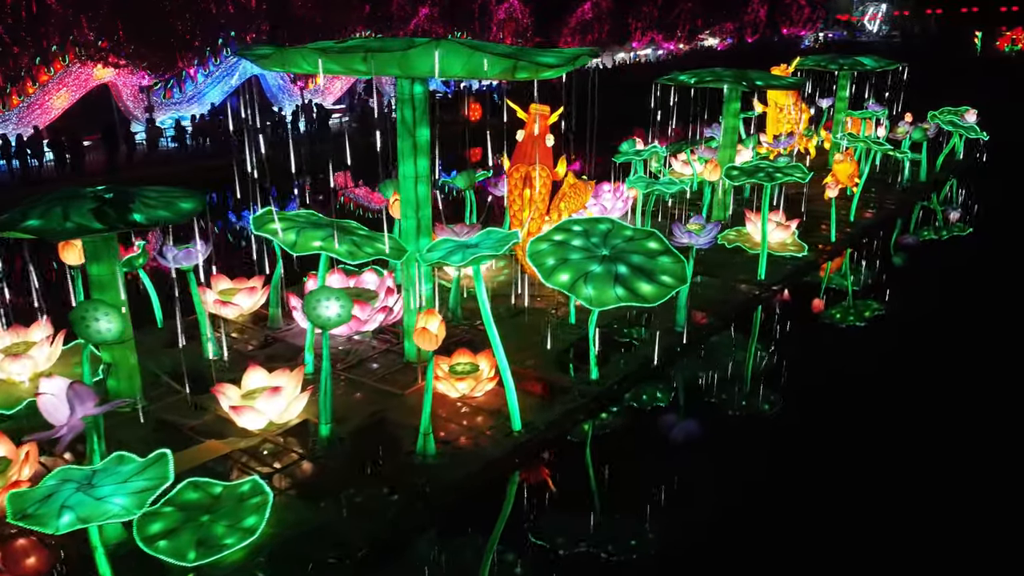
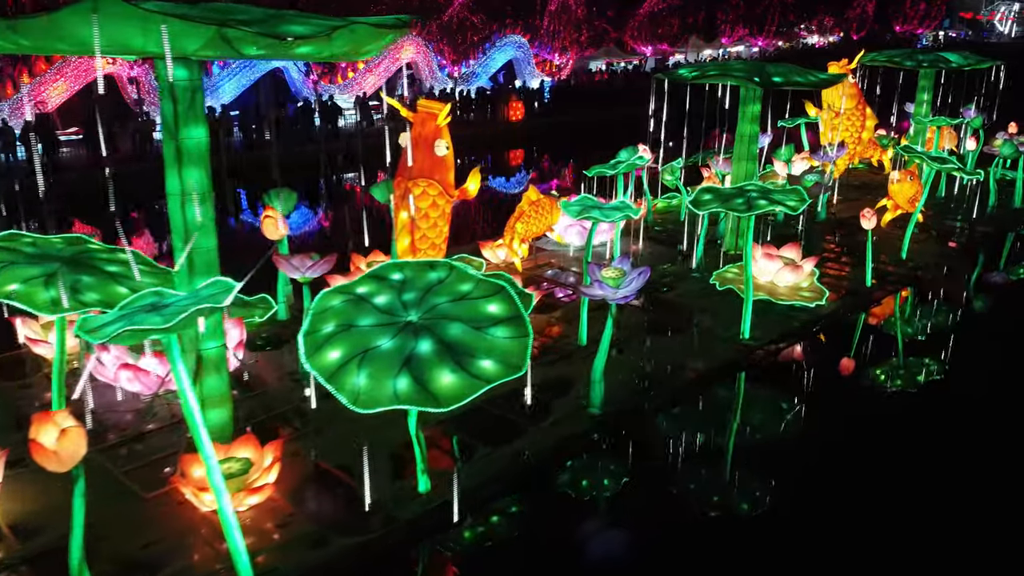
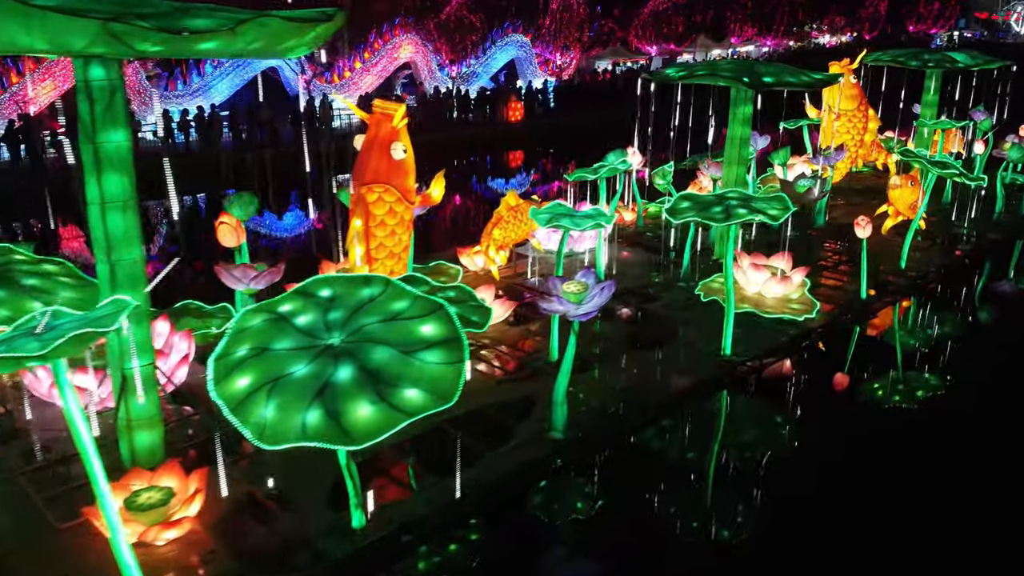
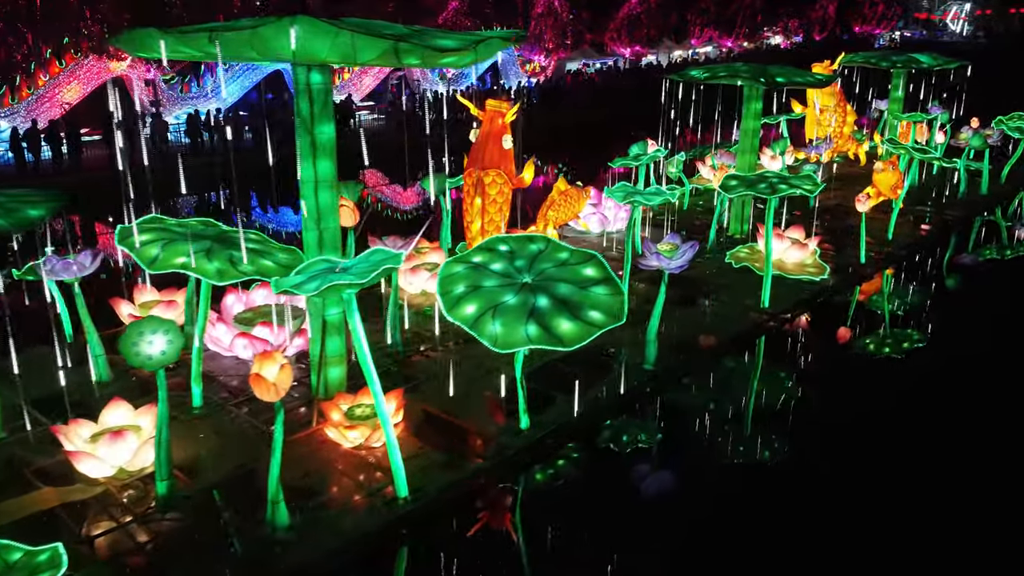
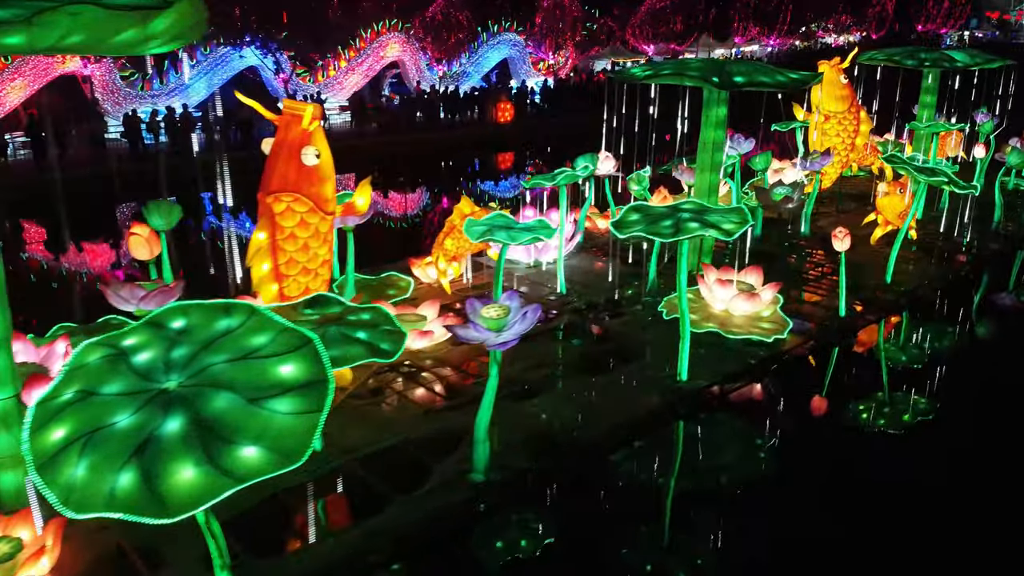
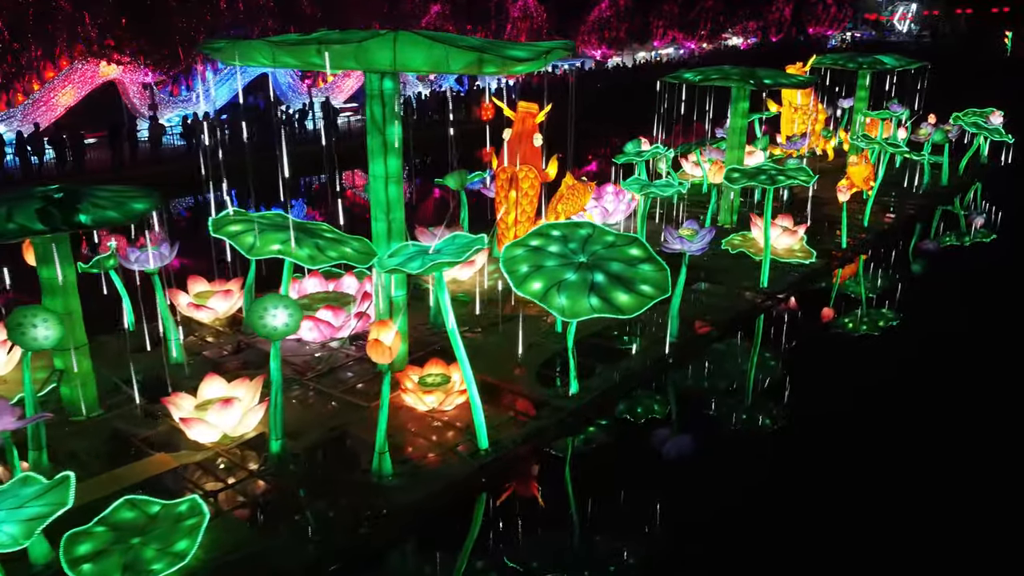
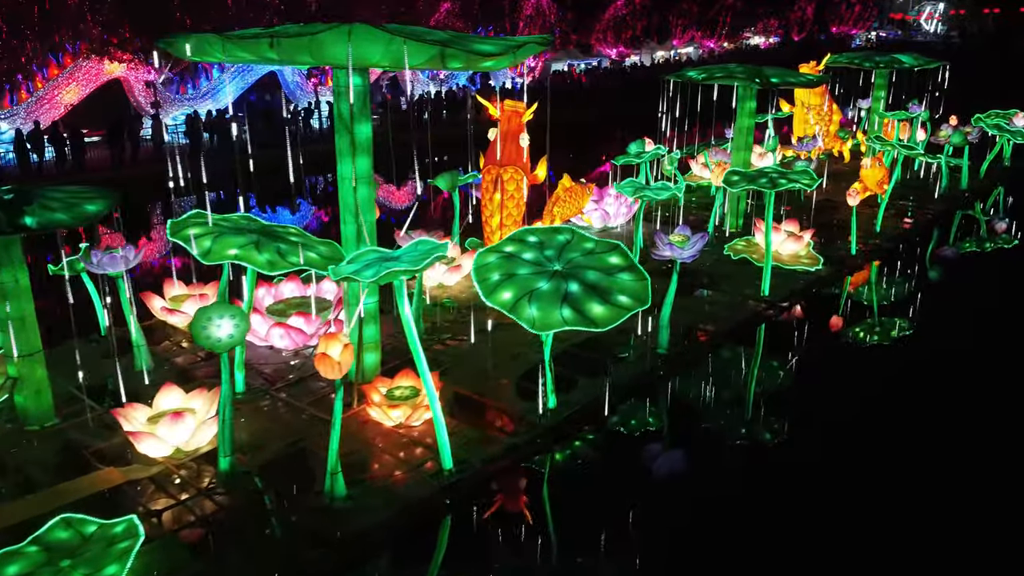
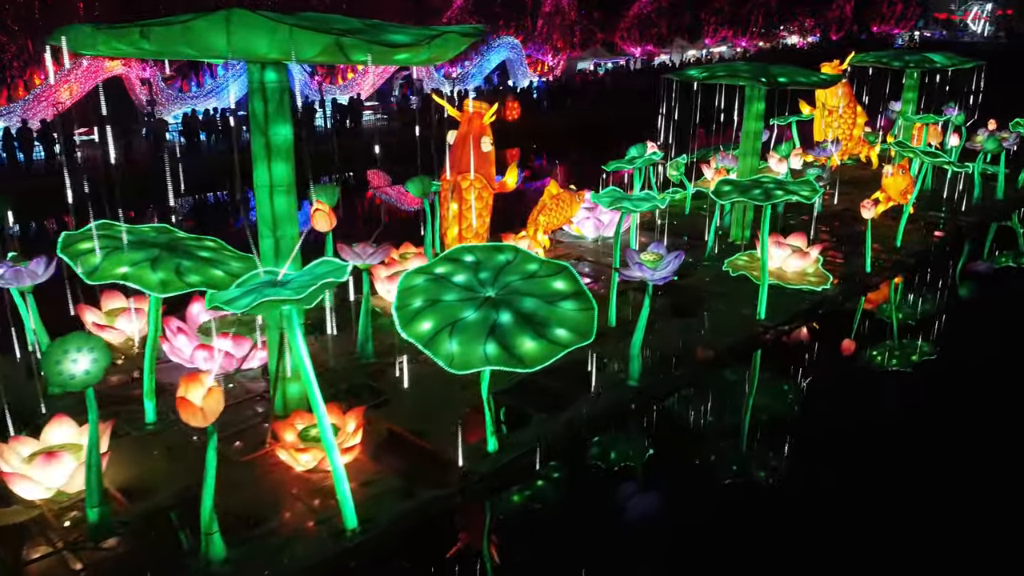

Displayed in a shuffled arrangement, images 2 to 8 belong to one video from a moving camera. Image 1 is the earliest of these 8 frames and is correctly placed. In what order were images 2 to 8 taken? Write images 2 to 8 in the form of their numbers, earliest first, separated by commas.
6, 7, 4, 8, 2, 3, 5
